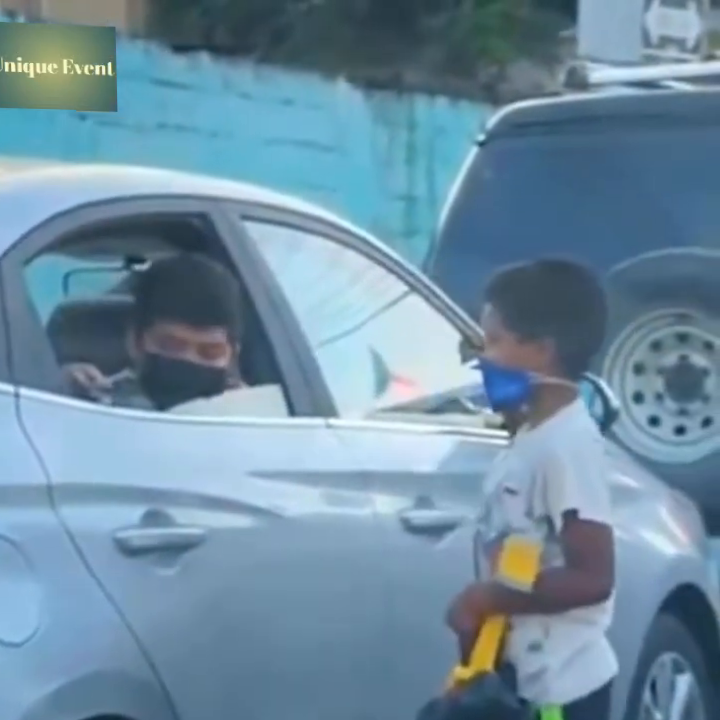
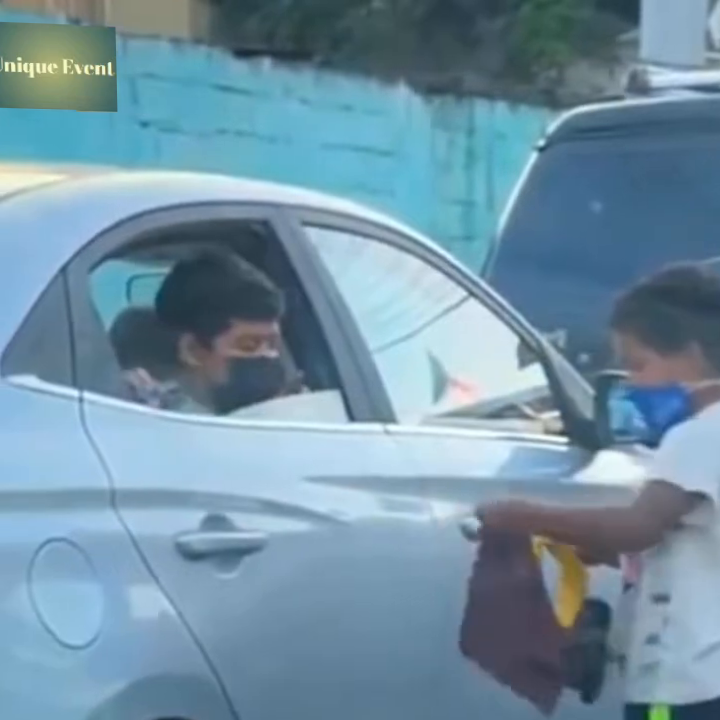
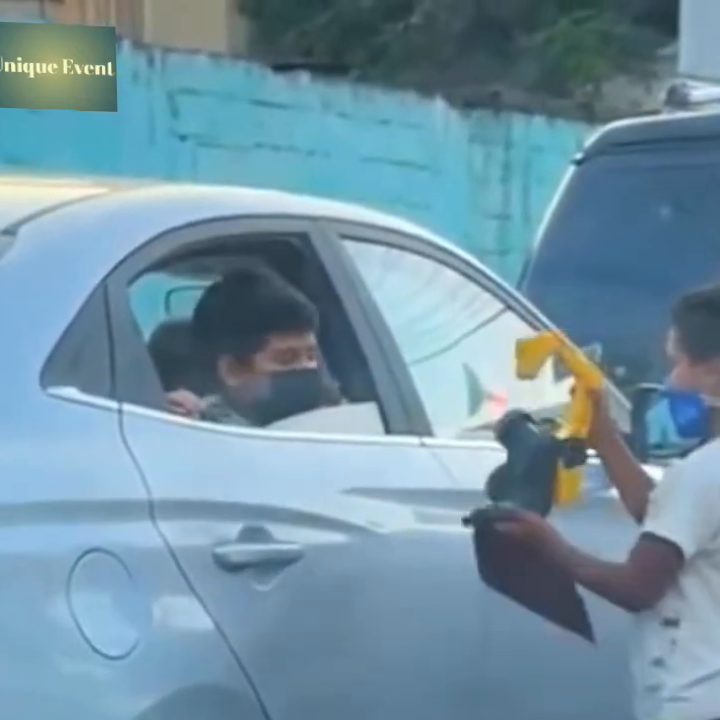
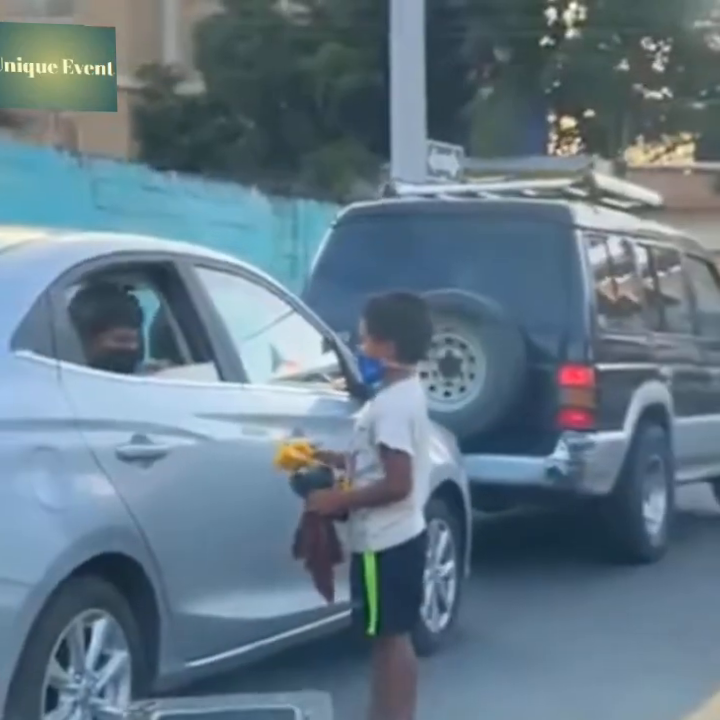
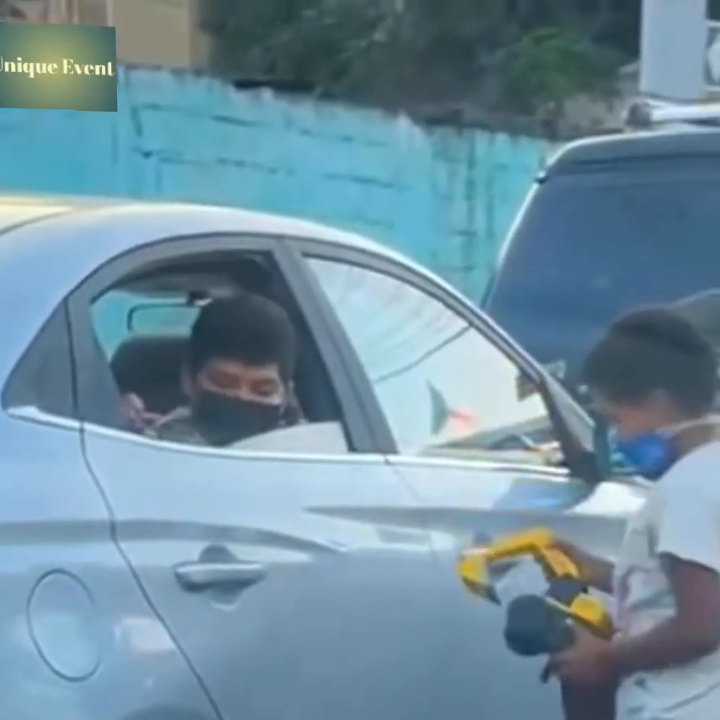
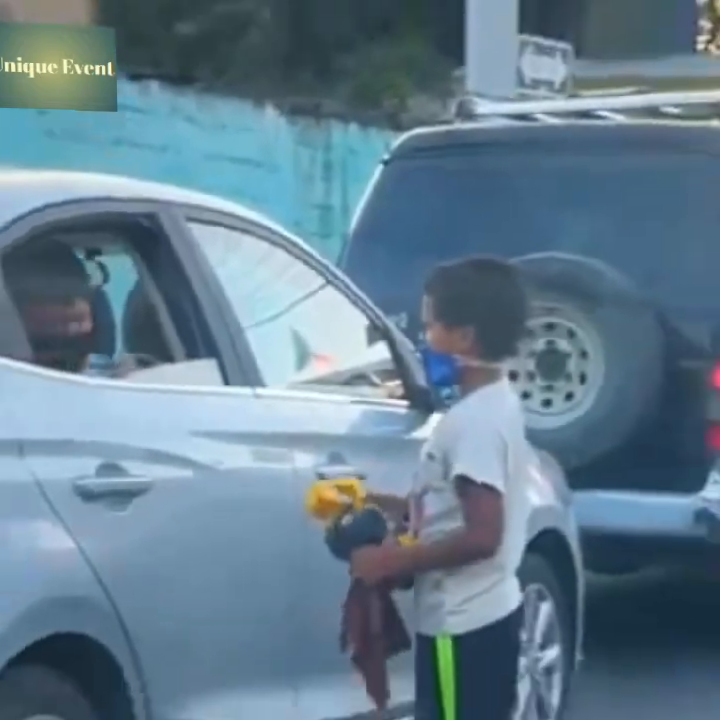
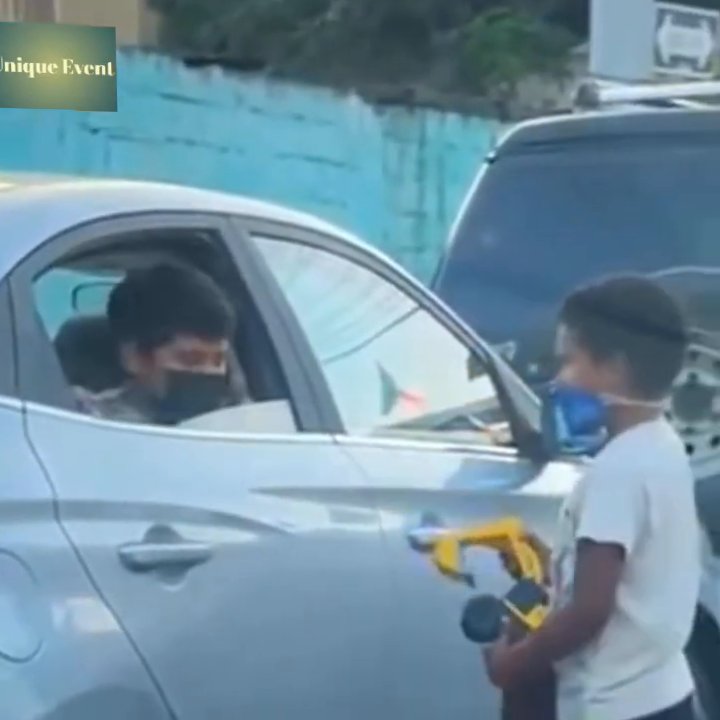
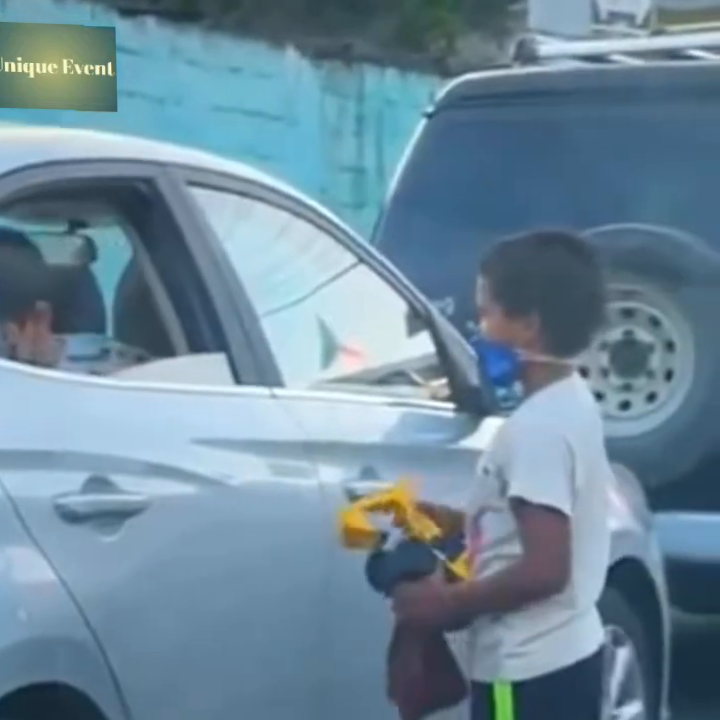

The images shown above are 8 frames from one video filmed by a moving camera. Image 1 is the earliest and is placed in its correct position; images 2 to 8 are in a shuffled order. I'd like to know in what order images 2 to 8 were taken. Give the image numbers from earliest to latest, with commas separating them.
2, 3, 5, 7, 8, 6, 4
